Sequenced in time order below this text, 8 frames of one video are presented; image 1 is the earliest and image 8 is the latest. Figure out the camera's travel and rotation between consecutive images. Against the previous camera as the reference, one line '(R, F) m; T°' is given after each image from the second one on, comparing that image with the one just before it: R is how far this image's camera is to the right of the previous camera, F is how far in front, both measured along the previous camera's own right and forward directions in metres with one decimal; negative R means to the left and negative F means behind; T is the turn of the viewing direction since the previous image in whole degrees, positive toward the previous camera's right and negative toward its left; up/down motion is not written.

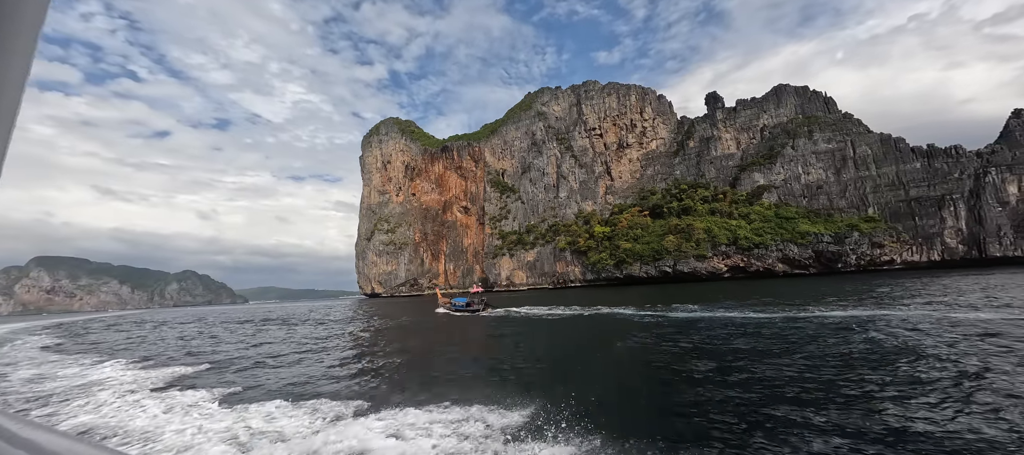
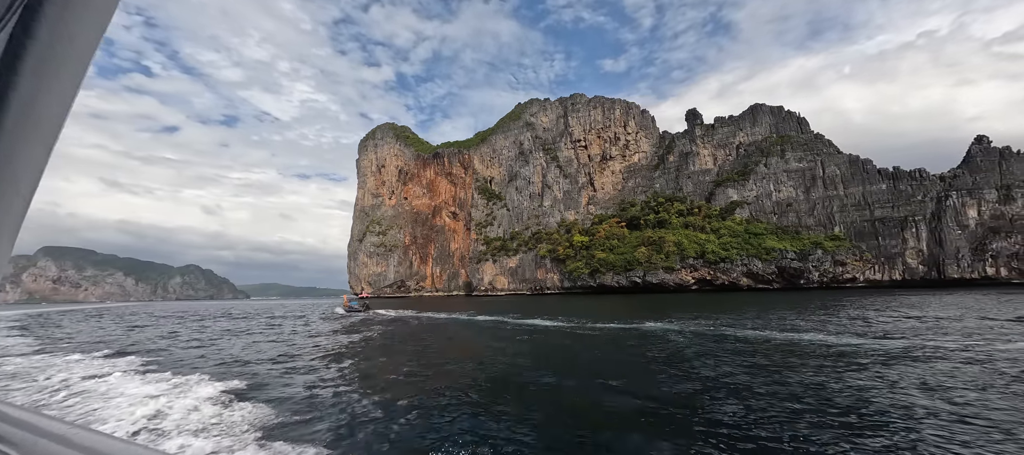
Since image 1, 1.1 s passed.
(+2.5, -1.4) m; -1°
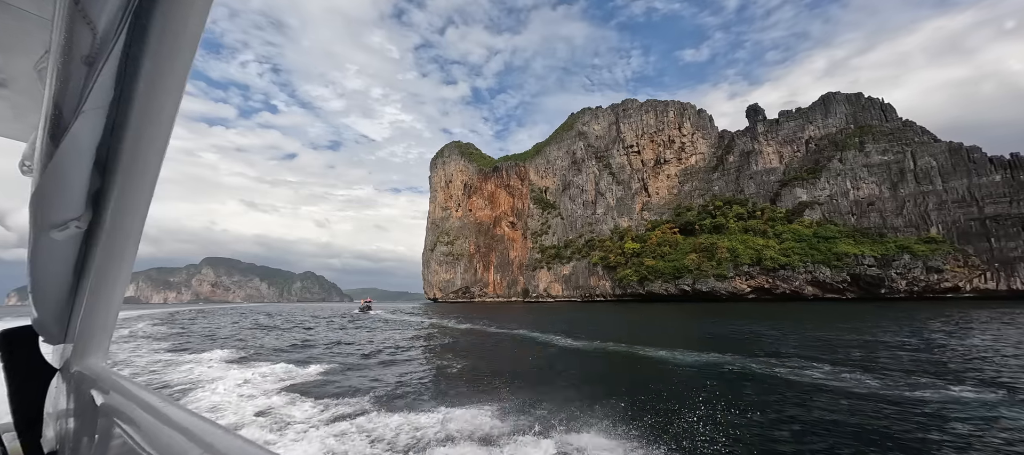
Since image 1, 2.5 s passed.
(+3.6, -1.5) m; -12°
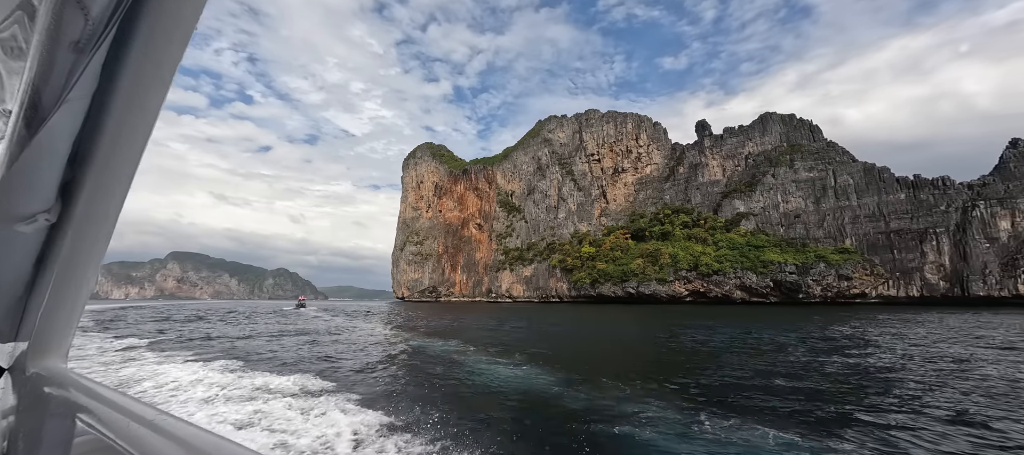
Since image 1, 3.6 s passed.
(+2.3, -1.9) m; +3°
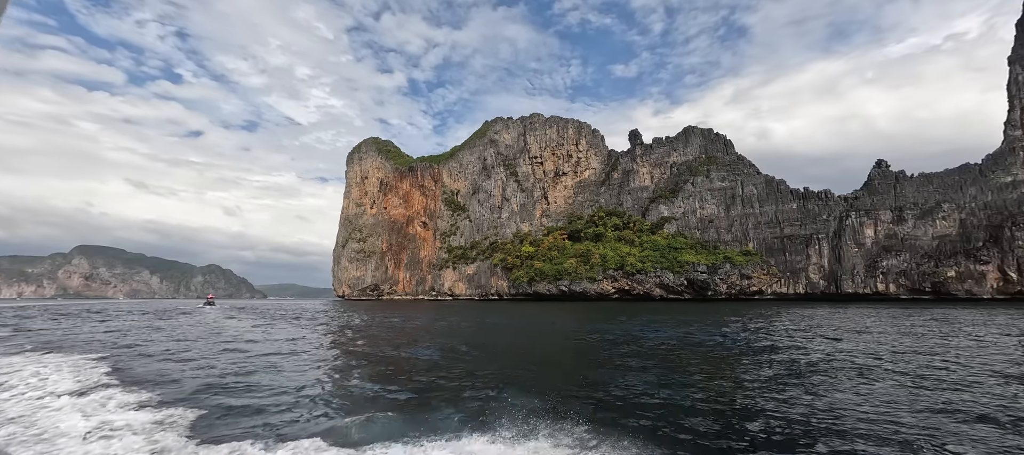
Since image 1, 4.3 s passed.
(+1.5, -1.3) m; +7°
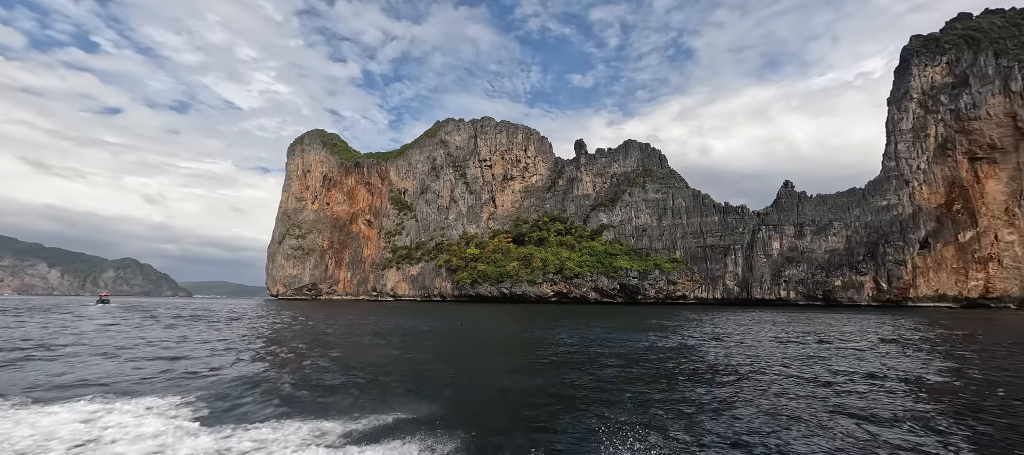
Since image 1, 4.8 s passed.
(+1.0, -0.7) m; +7°
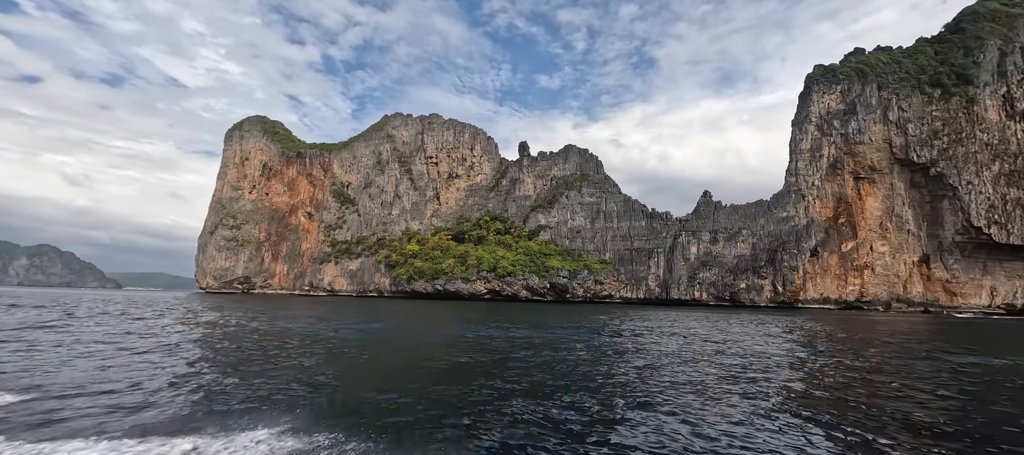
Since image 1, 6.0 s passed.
(+3.0, -1.1) m; +5°
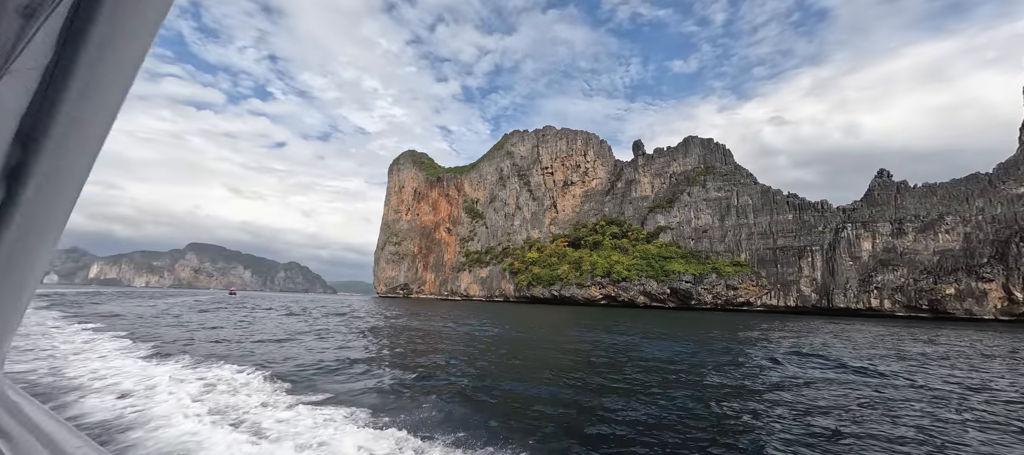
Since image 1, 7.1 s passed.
(+3.3, -0.1) m; -21°
